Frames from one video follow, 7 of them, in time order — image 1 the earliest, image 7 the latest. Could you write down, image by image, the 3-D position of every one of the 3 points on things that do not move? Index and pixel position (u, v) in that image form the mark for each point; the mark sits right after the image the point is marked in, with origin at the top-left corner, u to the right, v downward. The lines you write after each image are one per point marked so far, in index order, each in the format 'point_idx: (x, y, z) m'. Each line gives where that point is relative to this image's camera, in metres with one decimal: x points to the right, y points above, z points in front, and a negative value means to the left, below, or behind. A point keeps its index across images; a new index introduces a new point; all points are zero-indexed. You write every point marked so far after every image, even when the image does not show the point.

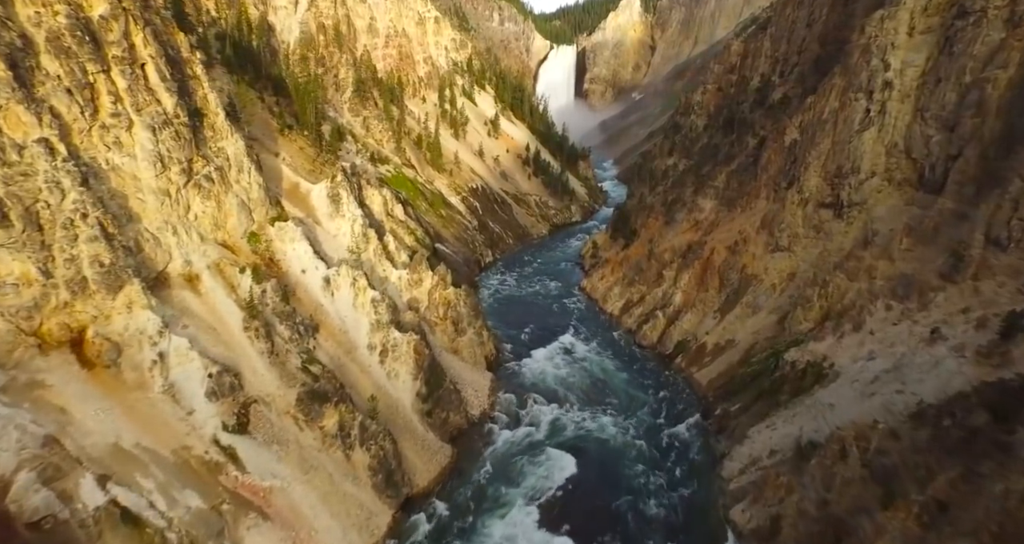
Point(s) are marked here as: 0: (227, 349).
0: (-9.9, -2.7, +19.3) m
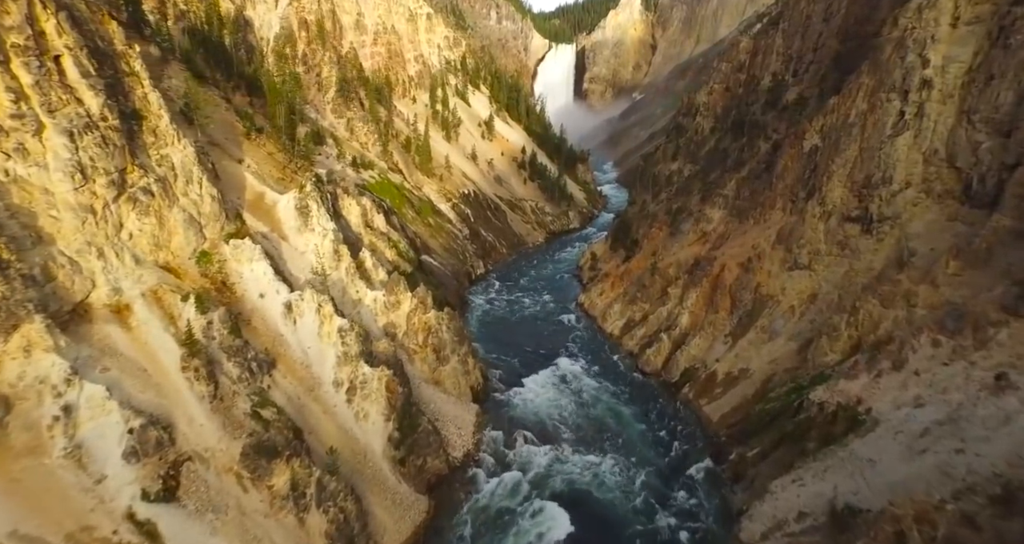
0: (-10.4, -3.6, +16.3) m
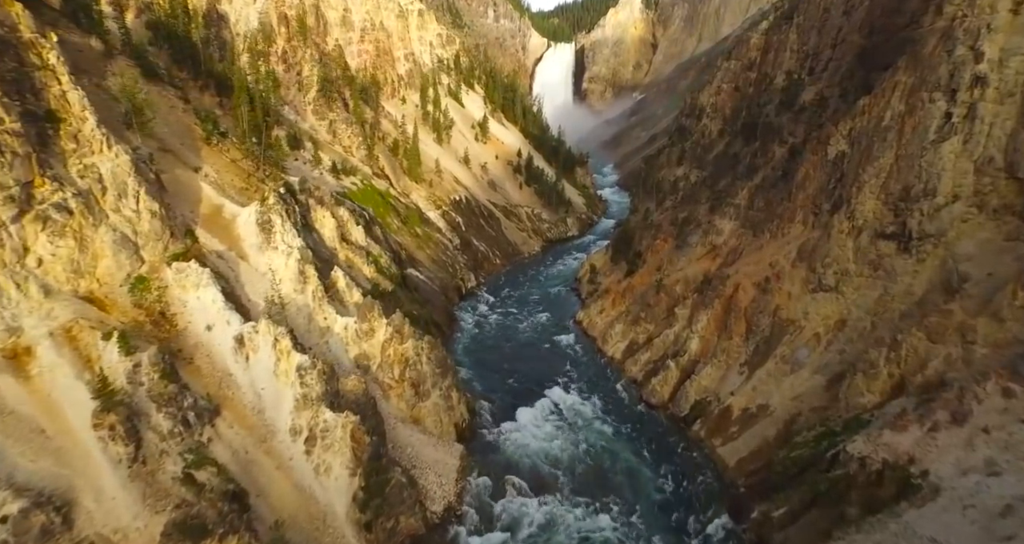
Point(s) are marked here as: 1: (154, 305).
0: (-10.8, -4.6, +13.2) m
1: (-11.8, -1.1, +18.2) m
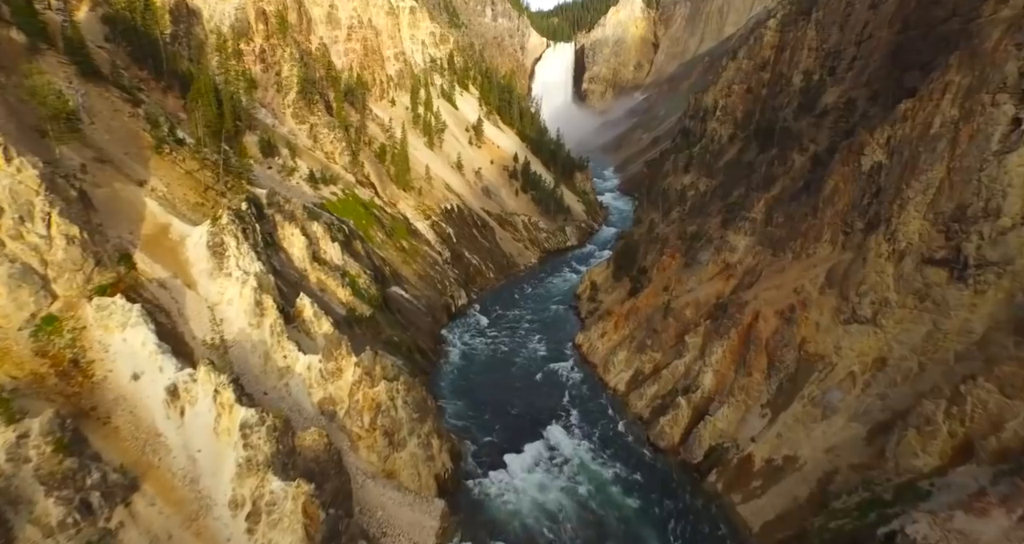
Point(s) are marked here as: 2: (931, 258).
0: (-11.3, -5.7, +10.1) m
1: (-12.2, -2.2, +15.1) m
2: (+14.0, +0.4, +18.4) m
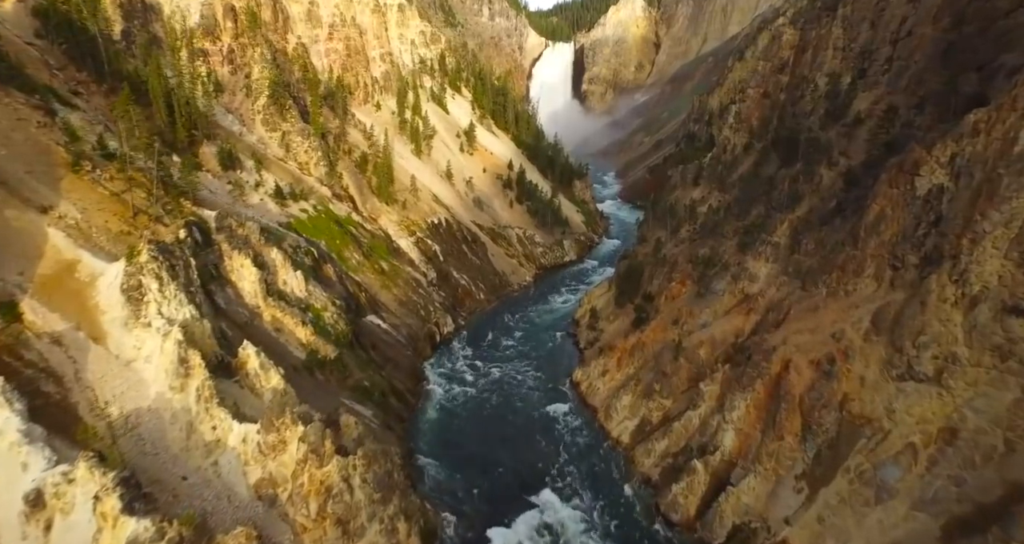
0: (-11.8, -7.1, +6.4) m
1: (-12.7, -3.6, +11.4) m
2: (+13.4, -1.0, +14.7) m
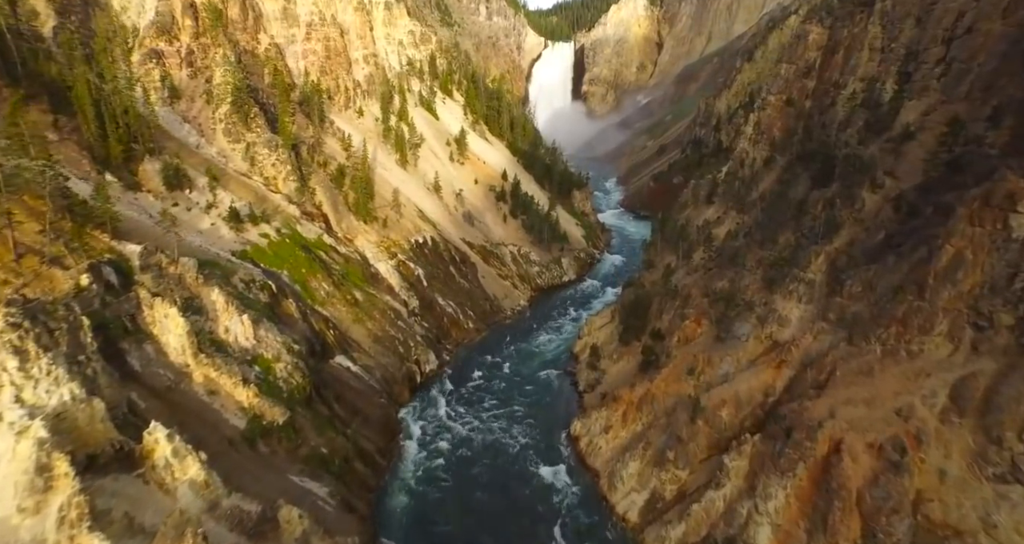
0: (-12.3, -8.8, +2.4) m
1: (-13.2, -5.3, +7.4) m
2: (+12.9, -2.6, +10.7) m
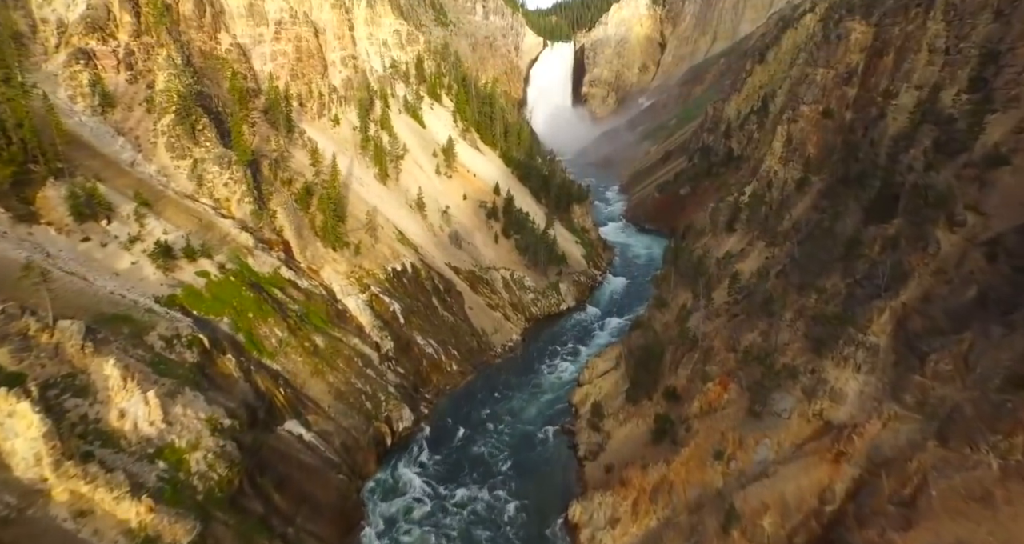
0: (-12.9, -10.7, -2.3) m
1: (-13.8, -7.2, +2.7) m
2: (+12.3, -4.6, +6.0) m
